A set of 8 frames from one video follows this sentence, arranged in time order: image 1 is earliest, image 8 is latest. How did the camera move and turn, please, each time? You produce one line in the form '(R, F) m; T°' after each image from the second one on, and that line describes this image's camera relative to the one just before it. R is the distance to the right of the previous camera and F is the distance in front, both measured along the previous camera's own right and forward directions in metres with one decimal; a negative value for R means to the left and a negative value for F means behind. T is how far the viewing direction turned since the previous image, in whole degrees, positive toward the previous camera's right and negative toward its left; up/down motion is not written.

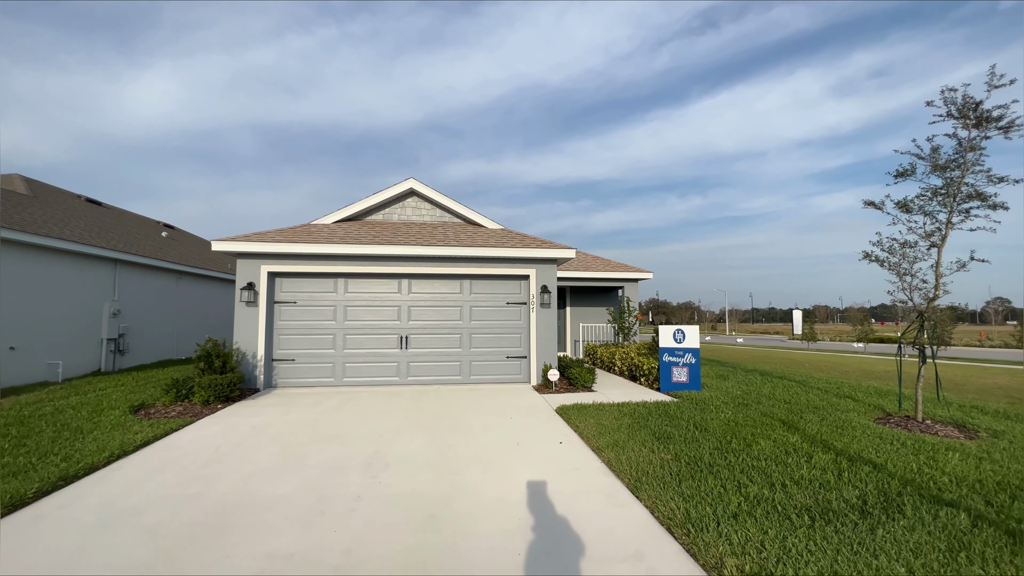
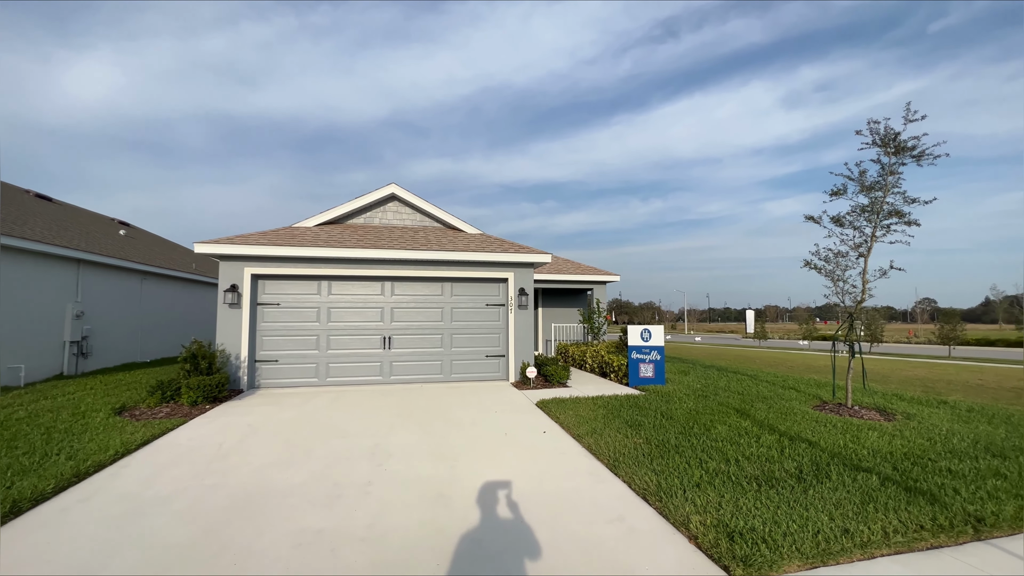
(-0.3, -0.5) m; +5°
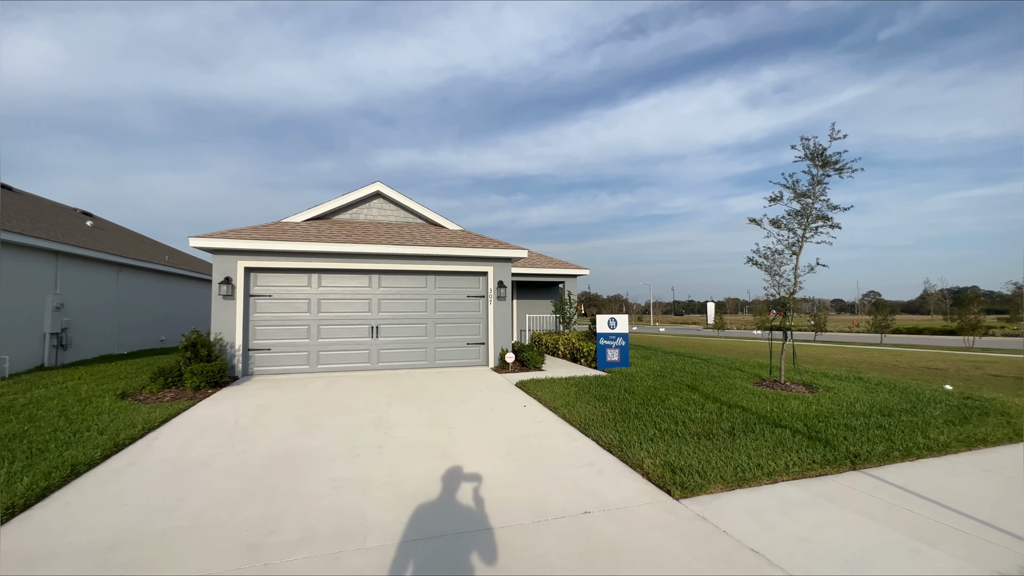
(-0.2, -0.8) m; +4°
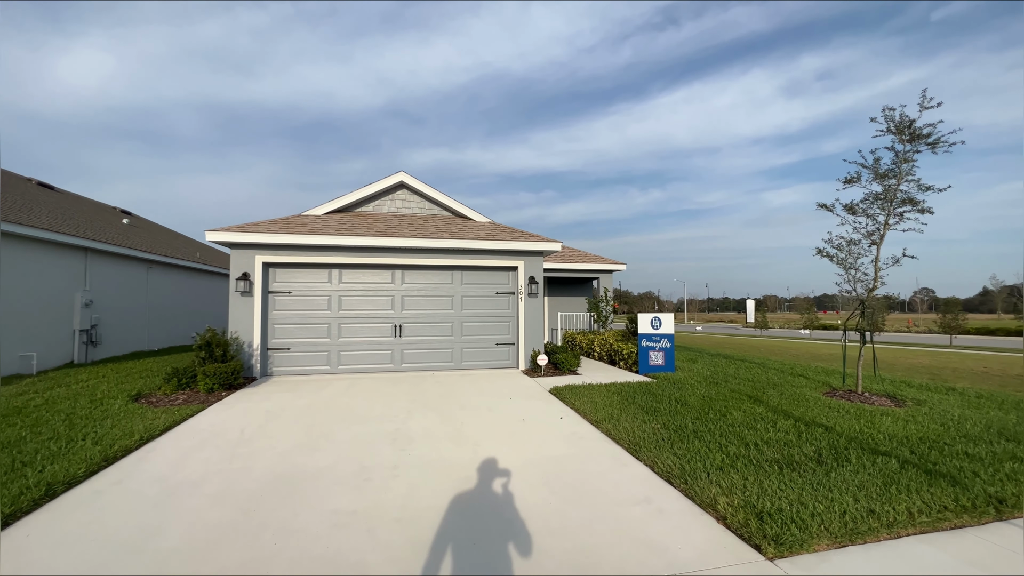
(-0.1, +0.8) m; -4°
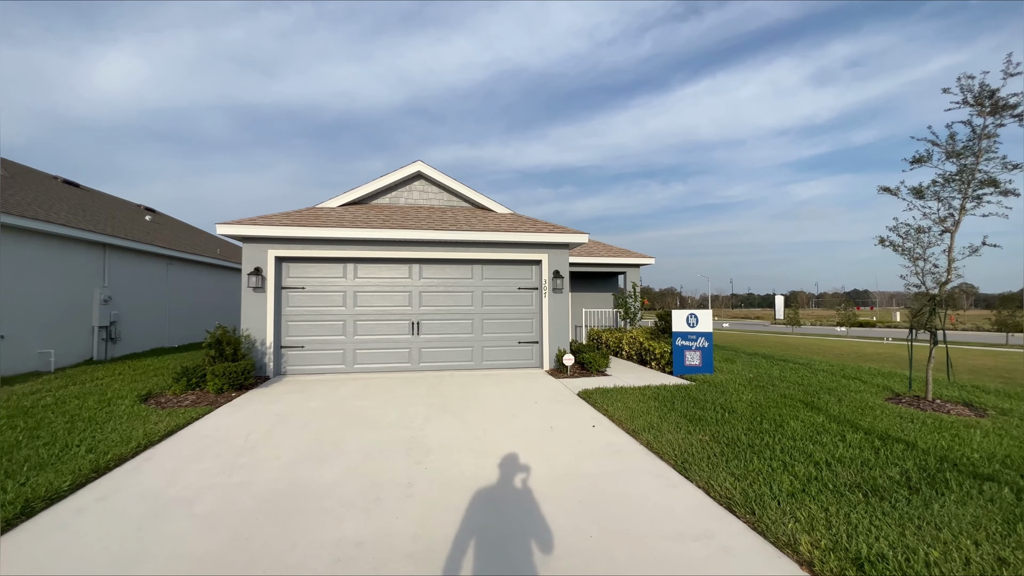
(-0.1, +0.6) m; -3°
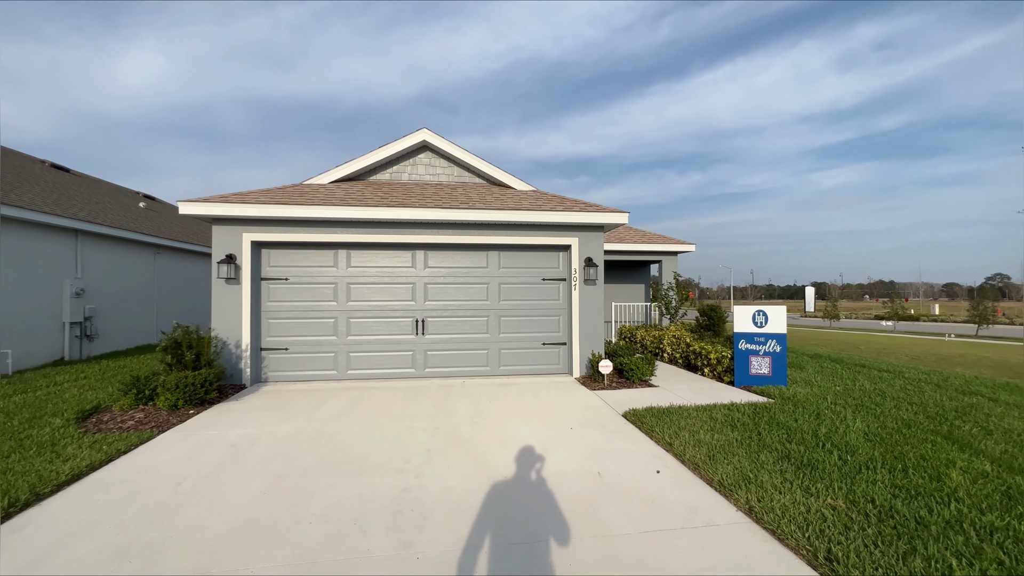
(-0.1, +1.5) m; -2°
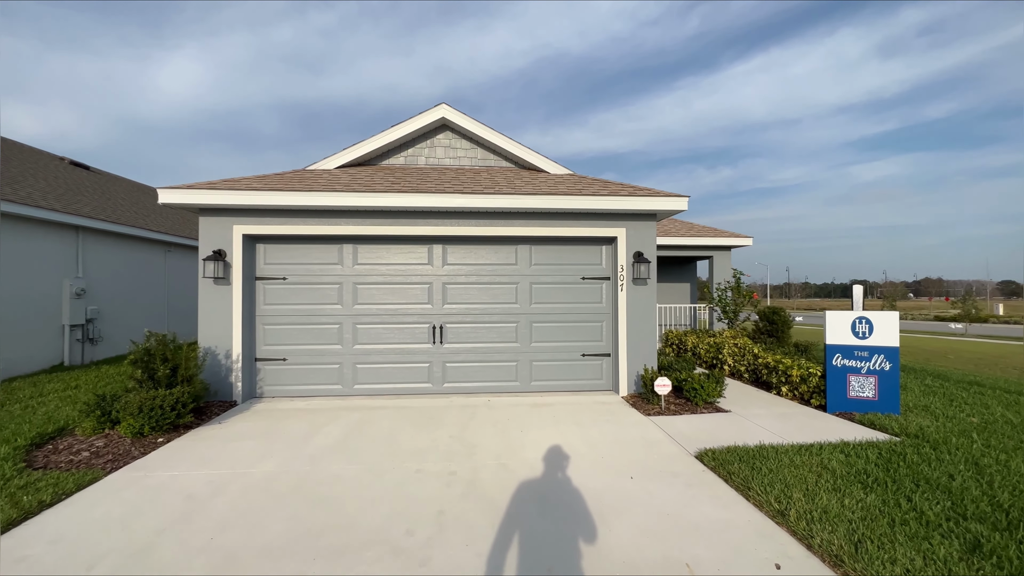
(-0.1, +1.2) m; -3°
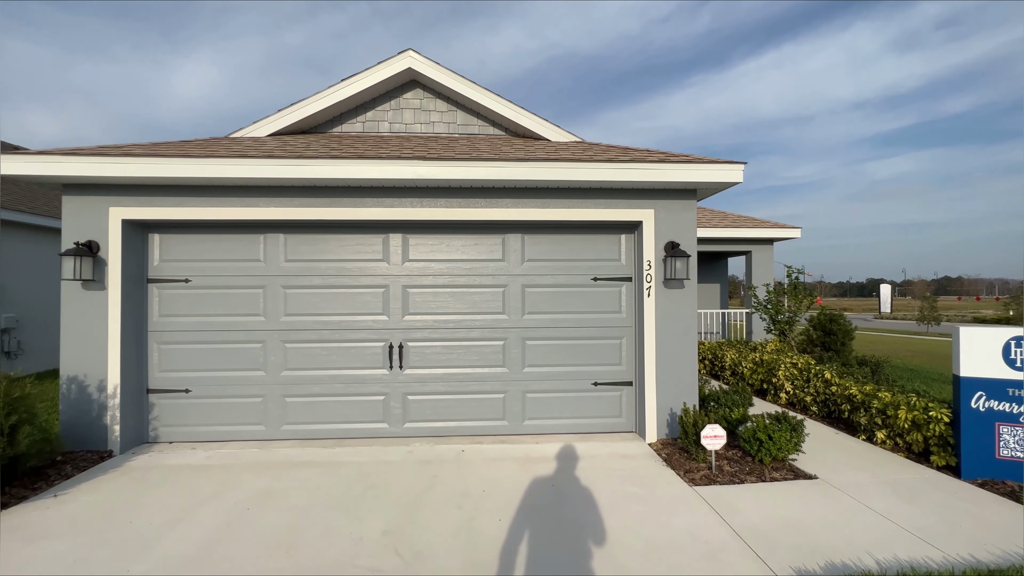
(+0.3, +1.7) m; -1°
